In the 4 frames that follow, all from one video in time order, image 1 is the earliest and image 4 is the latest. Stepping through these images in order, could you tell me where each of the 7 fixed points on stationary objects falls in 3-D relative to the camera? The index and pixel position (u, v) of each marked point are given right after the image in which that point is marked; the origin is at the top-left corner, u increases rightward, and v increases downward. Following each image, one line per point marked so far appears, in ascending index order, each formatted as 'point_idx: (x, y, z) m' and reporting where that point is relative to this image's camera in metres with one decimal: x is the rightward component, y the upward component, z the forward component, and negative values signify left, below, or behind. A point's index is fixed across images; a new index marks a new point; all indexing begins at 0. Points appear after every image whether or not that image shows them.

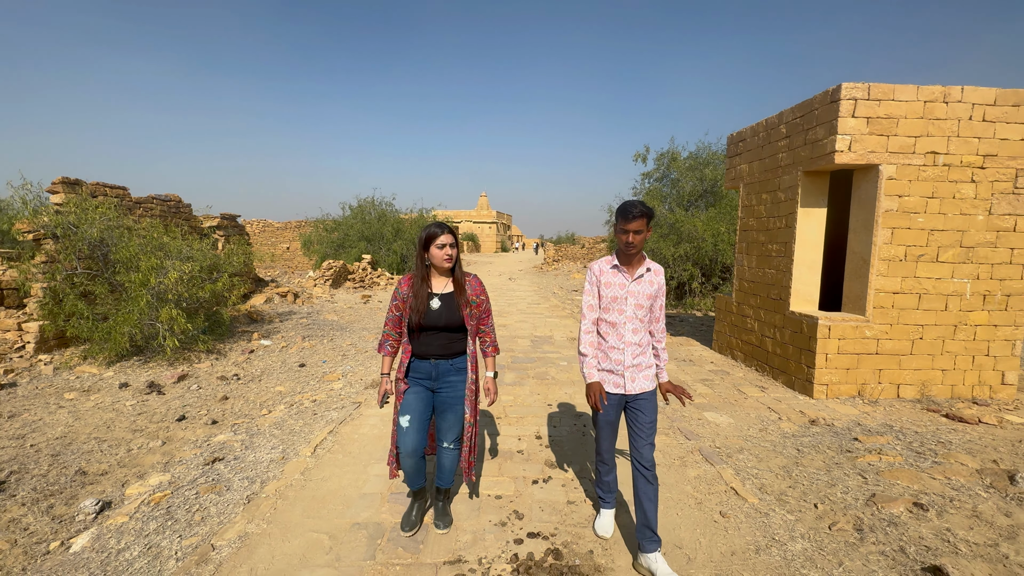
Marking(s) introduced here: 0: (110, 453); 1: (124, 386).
0: (-3.5, -1.4, +3.8) m
1: (-4.7, -1.2, +5.3) m
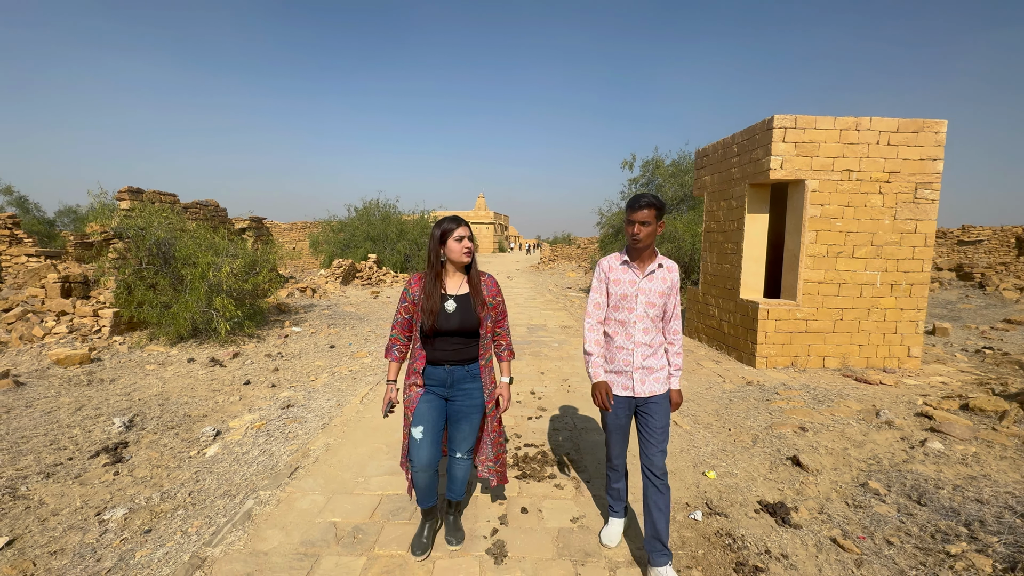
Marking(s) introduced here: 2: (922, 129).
0: (-3.5, -1.3, +5.0) m
1: (-4.7, -1.0, +6.4) m
2: (+5.4, +2.1, +5.8) m
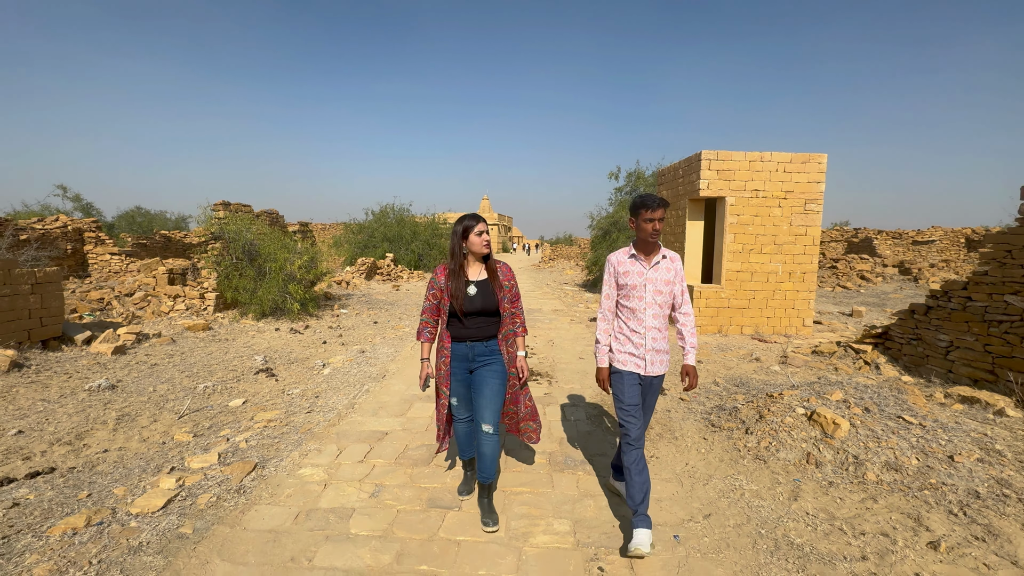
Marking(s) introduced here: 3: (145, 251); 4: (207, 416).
0: (-3.5, -1.1, +7.3) m
1: (-4.6, -0.8, +8.8) m
2: (+5.4, +2.3, +8.1) m
3: (-14.4, +1.4, +17.4) m
4: (-3.1, -1.3, +4.5) m
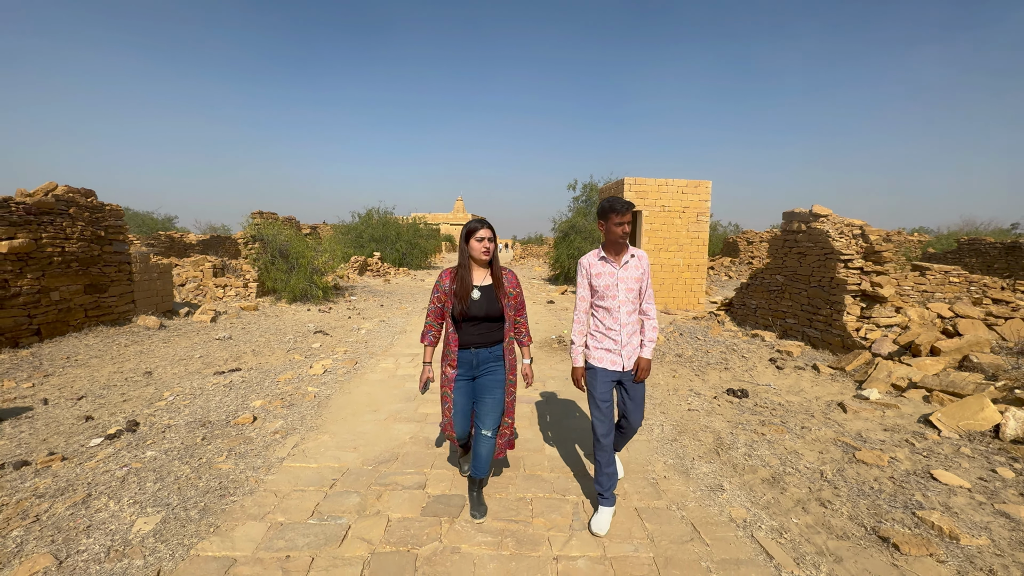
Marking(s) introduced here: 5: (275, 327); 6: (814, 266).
0: (-4.0, -0.8, +10.1) m
1: (-5.3, -0.6, +11.5) m
2: (+4.8, +2.7, +11.4) m
3: (-15.6, +1.7, +19.5) m
4: (-3.5, -1.0, +7.3) m
5: (-4.9, -0.8, +9.3) m
6: (+4.7, +0.4, +6.9) m
